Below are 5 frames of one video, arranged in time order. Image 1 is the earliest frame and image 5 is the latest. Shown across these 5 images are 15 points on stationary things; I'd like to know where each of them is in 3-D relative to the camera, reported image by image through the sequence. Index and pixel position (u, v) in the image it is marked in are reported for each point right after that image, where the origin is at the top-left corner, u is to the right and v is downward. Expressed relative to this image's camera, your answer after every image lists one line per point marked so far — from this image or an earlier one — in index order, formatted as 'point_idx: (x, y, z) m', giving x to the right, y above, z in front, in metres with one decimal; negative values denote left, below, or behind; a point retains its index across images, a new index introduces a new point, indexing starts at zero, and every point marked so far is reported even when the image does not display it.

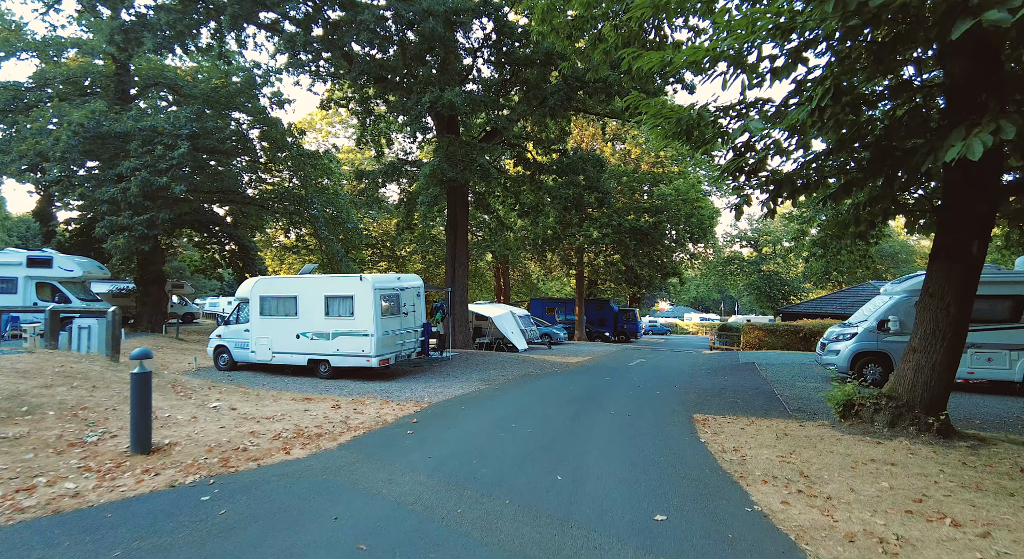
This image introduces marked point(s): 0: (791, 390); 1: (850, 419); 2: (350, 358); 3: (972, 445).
0: (+5.6, -2.2, +11.8) m
1: (+4.3, -1.8, +7.5) m
2: (-3.6, -1.7, +13.1) m
3: (+5.1, -1.9, +6.6) m
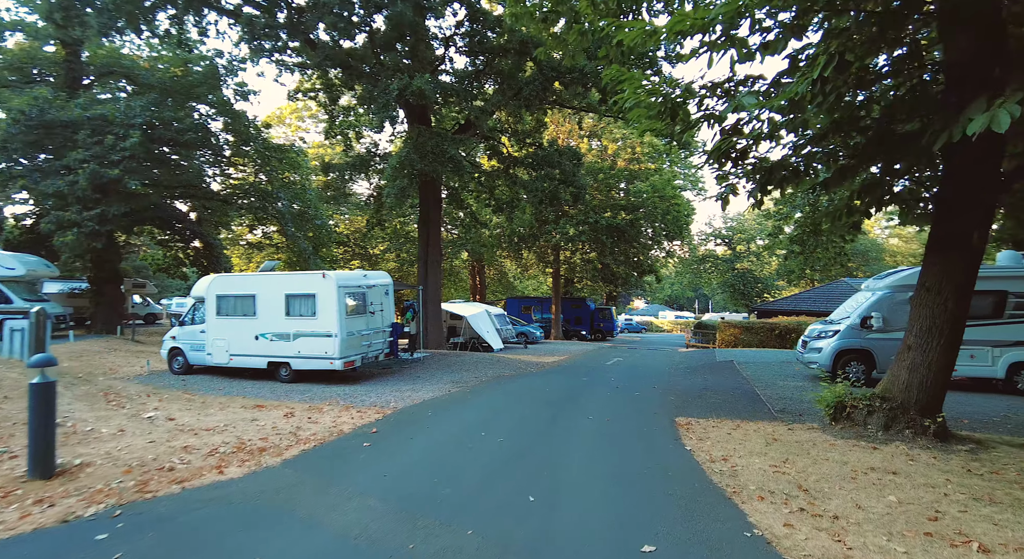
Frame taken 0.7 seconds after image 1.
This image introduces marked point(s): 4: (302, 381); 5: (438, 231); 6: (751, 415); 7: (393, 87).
0: (+5.0, -2.1, +11.4) m
1: (+3.9, -1.7, +7.0) m
2: (-4.2, -1.7, +12.4) m
3: (+4.8, -1.8, +6.2) m
4: (-4.6, -2.2, +12.9) m
5: (-2.5, +1.6, +19.7) m
6: (+3.5, -2.0, +8.7) m
7: (-3.1, +4.9, +15.0) m
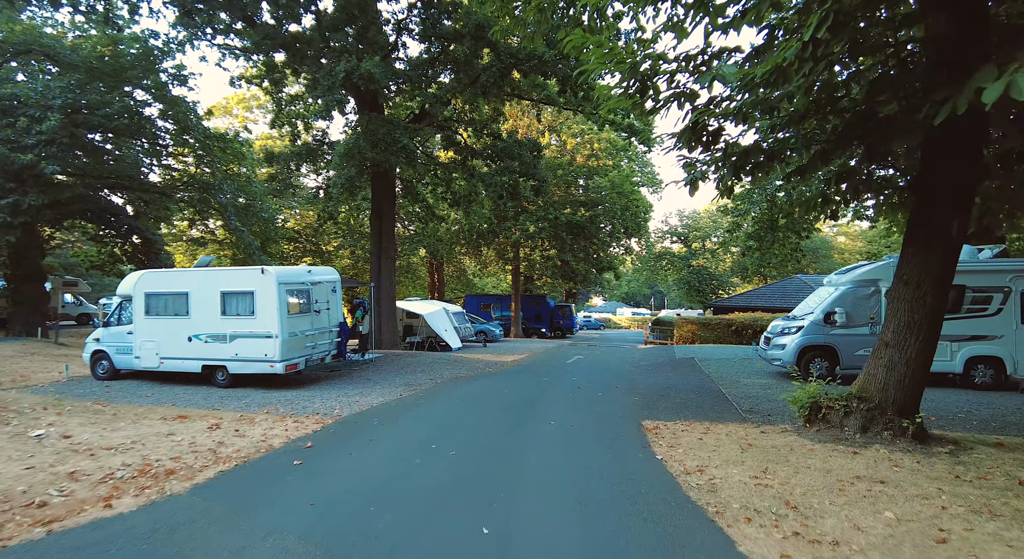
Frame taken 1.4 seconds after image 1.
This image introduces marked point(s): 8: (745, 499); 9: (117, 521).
0: (+4.2, -2.0, +11.1) m
1: (+3.4, -1.6, +6.7) m
2: (-5.0, -1.6, +11.4) m
3: (+4.4, -1.7, +5.9) m
4: (-5.5, -2.1, +11.9) m
5: (-3.8, +1.7, +18.9) m
6: (+2.9, -1.9, +8.3) m
7: (-4.1, +5.0, +14.1) m
8: (+1.7, -1.6, +4.3) m
9: (-2.4, -1.5, +3.6) m
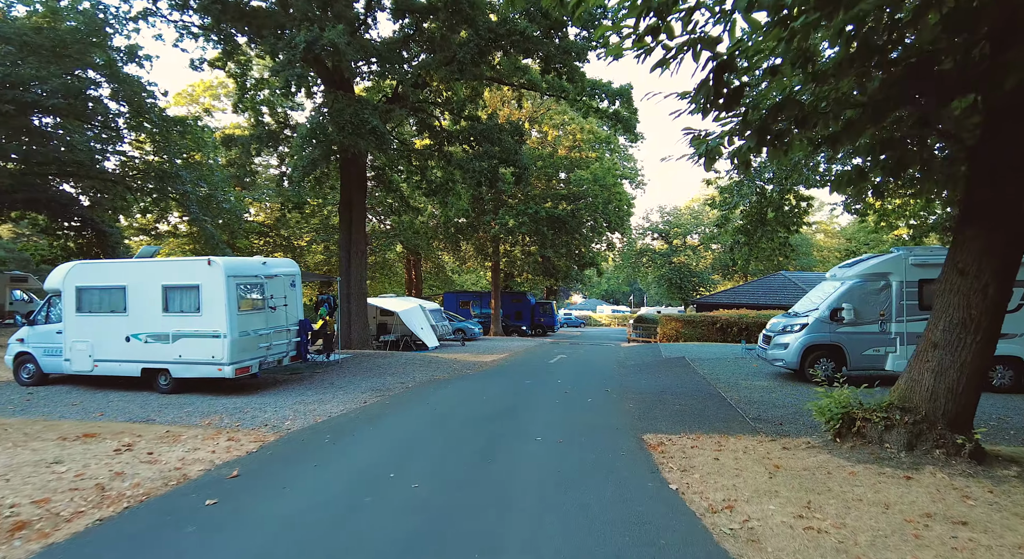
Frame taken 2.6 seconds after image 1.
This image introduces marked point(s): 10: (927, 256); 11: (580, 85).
0: (+3.9, -1.9, +10.1) m
1: (+3.2, -1.5, +5.6) m
2: (-5.4, -1.5, +10.1) m
3: (+4.2, -1.6, +4.9) m
4: (-5.8, -2.0, +10.6) m
5: (-4.4, +1.9, +17.6) m
6: (+2.7, -1.8, +7.3) m
7: (-4.6, +5.1, +12.8) m
8: (+1.6, -1.5, +3.2) m
9: (-2.5, -1.4, +2.4) m
10: (+7.4, +0.4, +10.5) m
11: (+1.8, +5.3, +16.2) m
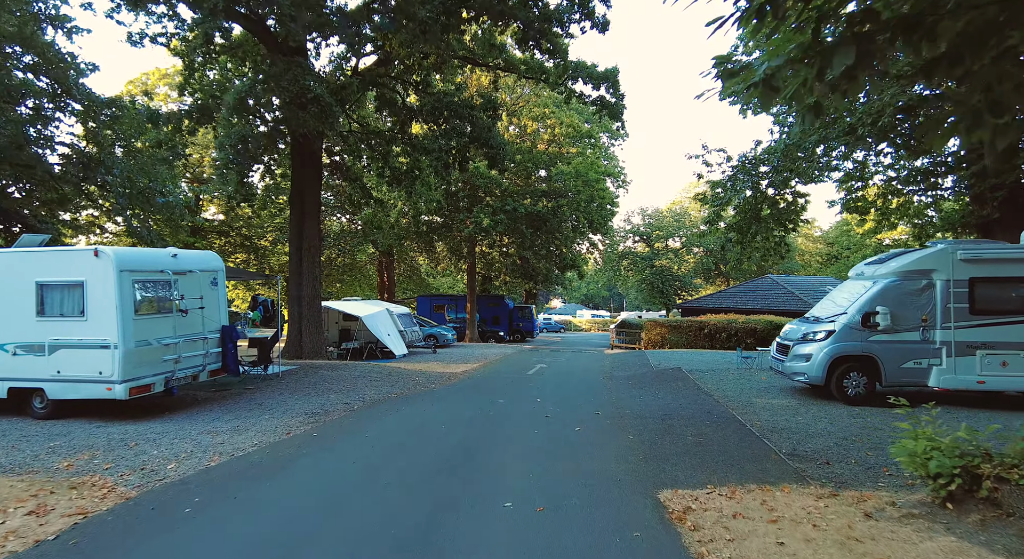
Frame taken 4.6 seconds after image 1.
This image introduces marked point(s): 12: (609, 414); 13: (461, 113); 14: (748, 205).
0: (+3.4, -1.9, +8.2) m
1: (+2.9, -1.5, +3.8) m
2: (-5.8, -1.4, +8.0) m
3: (+3.9, -1.5, +3.1) m
4: (-6.3, -1.9, +8.4) m
5: (-5.1, +1.9, +15.5) m
6: (+2.3, -1.7, +5.4) m
7: (-5.1, +5.2, +10.7) m
8: (+1.4, -1.4, +1.3) m
9: (-2.7, -1.3, +0.4) m
10: (+6.9, +0.4, +8.8) m
11: (+1.2, +5.3, +14.3) m
12: (+1.4, -1.9, +8.4) m
13: (-1.2, +3.9, +14.2) m
14: (+5.3, +1.7, +12.8) m
